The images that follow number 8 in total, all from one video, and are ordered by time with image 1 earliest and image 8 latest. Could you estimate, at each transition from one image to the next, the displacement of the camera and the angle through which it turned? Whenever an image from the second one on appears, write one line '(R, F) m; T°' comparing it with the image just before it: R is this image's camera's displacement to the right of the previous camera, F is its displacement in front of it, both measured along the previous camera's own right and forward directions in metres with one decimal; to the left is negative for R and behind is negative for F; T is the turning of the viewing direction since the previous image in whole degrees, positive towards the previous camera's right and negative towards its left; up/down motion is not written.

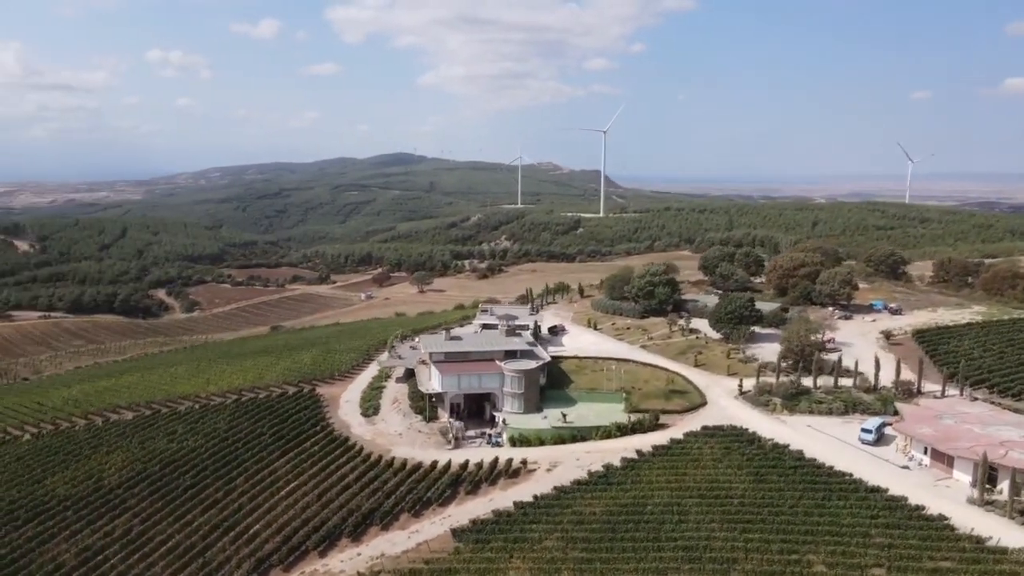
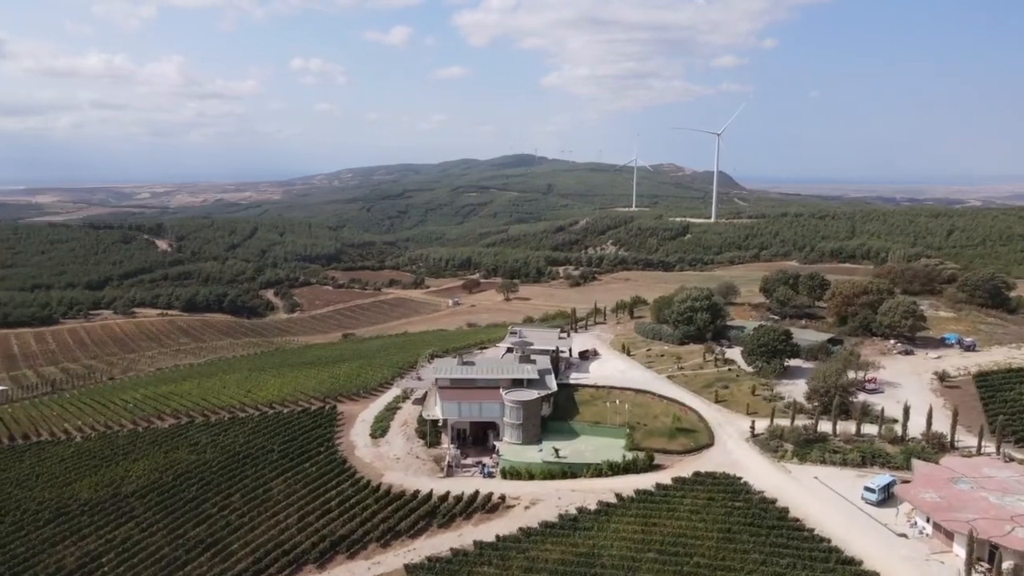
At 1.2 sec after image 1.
(+5.6, +0.7) m; -9°
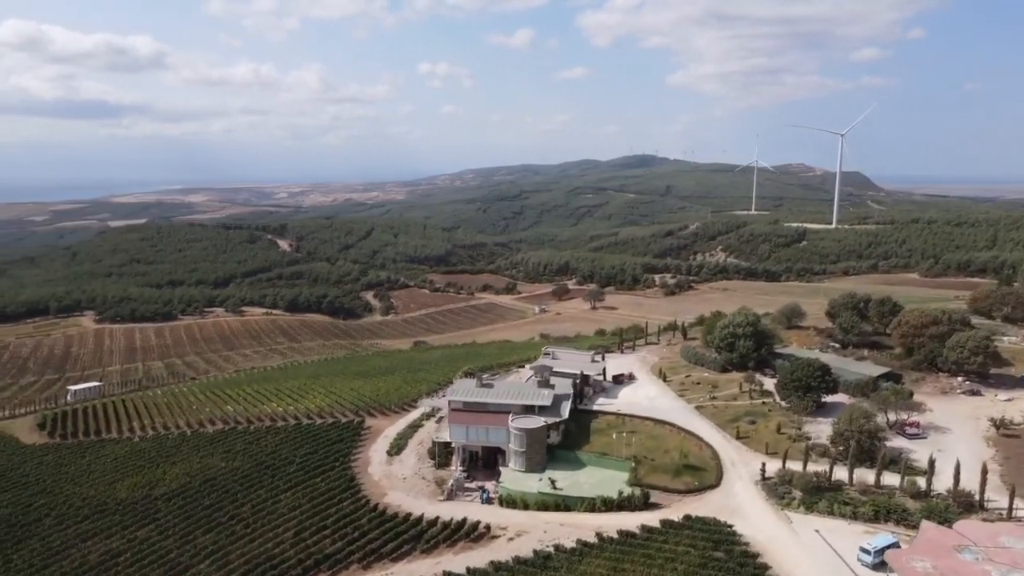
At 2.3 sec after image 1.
(+5.3, +0.4) m; -9°
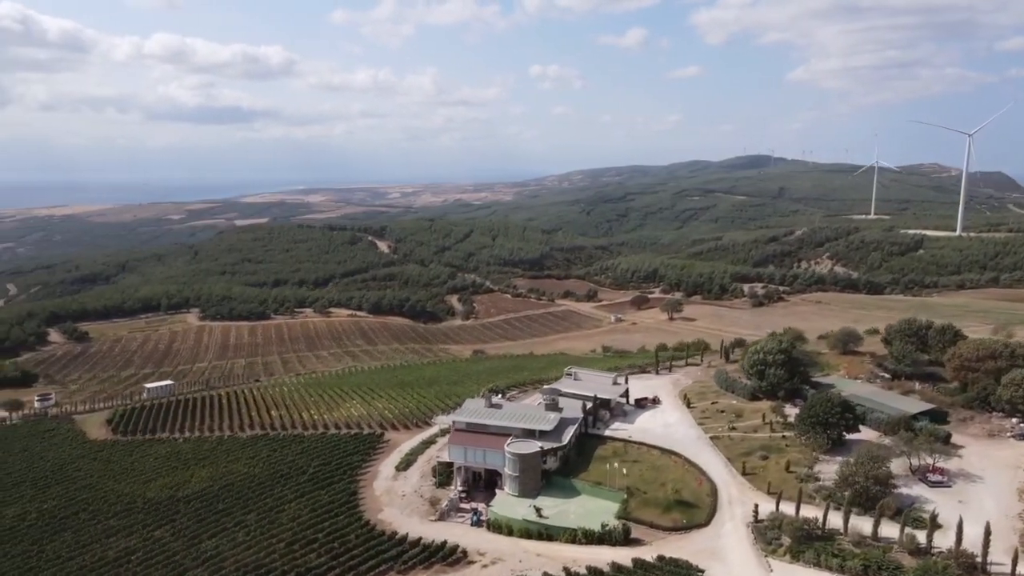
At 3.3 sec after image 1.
(+5.2, +0.3) m; -8°
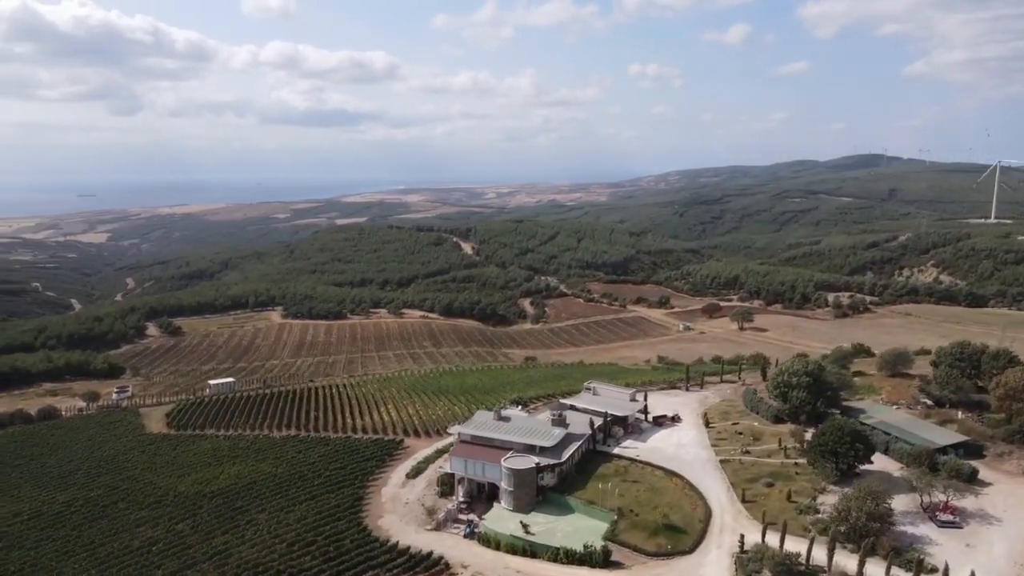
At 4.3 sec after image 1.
(+4.6, -0.1) m; -7°
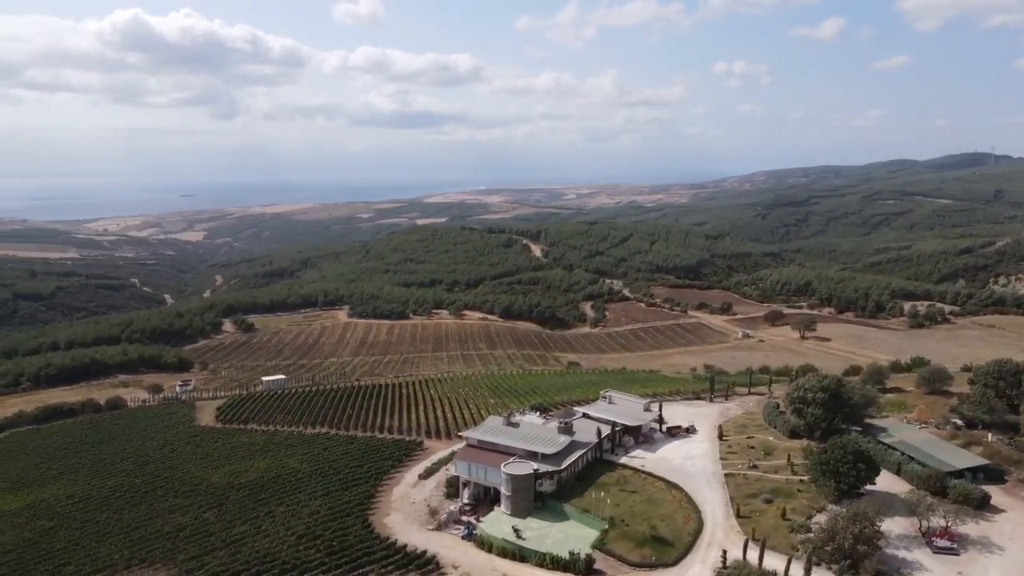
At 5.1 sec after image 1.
(+3.9, -0.8) m; -6°
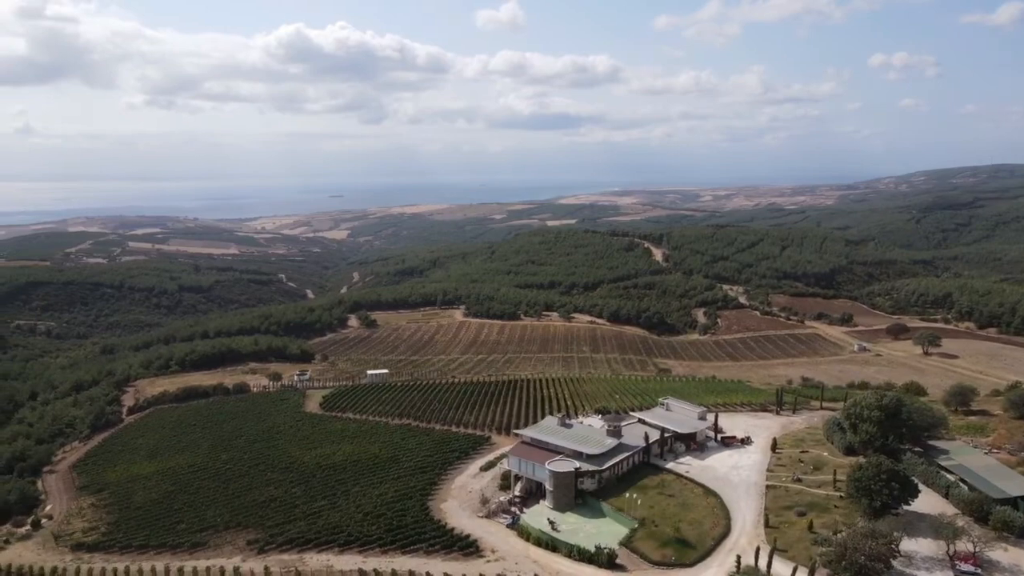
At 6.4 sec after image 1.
(+4.5, -2.6) m; -10°
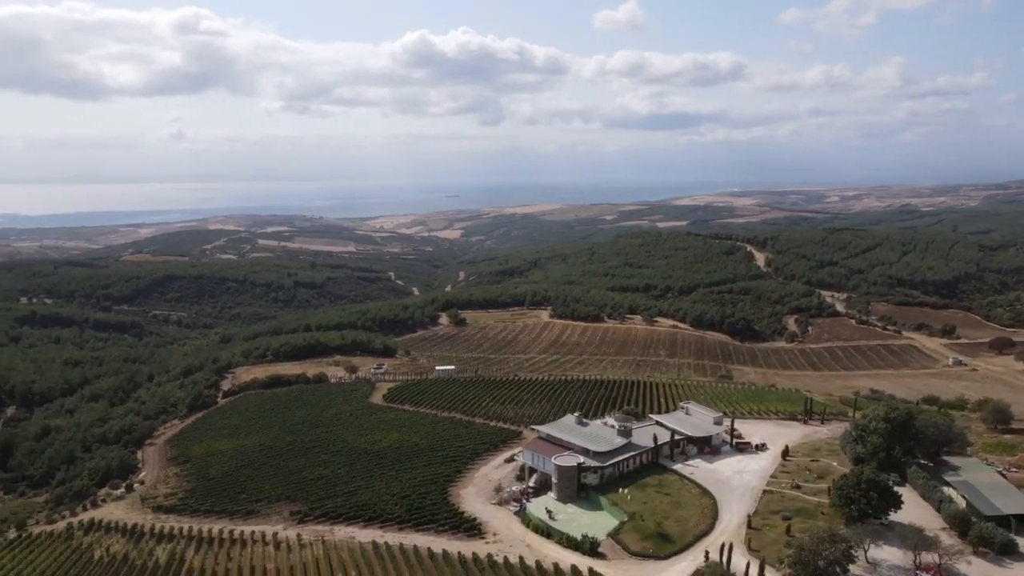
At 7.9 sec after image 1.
(+5.9, -2.9) m; -9°
